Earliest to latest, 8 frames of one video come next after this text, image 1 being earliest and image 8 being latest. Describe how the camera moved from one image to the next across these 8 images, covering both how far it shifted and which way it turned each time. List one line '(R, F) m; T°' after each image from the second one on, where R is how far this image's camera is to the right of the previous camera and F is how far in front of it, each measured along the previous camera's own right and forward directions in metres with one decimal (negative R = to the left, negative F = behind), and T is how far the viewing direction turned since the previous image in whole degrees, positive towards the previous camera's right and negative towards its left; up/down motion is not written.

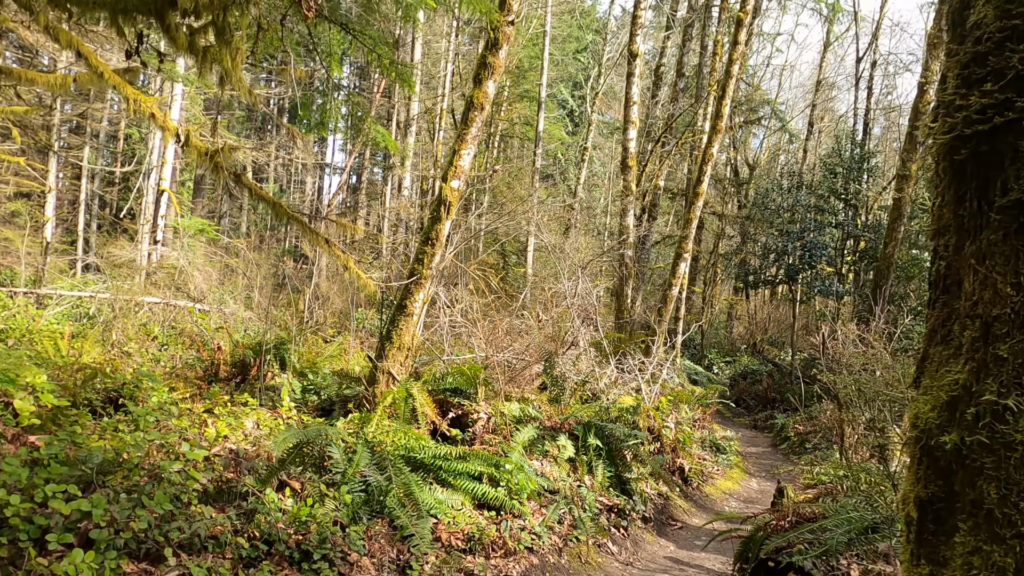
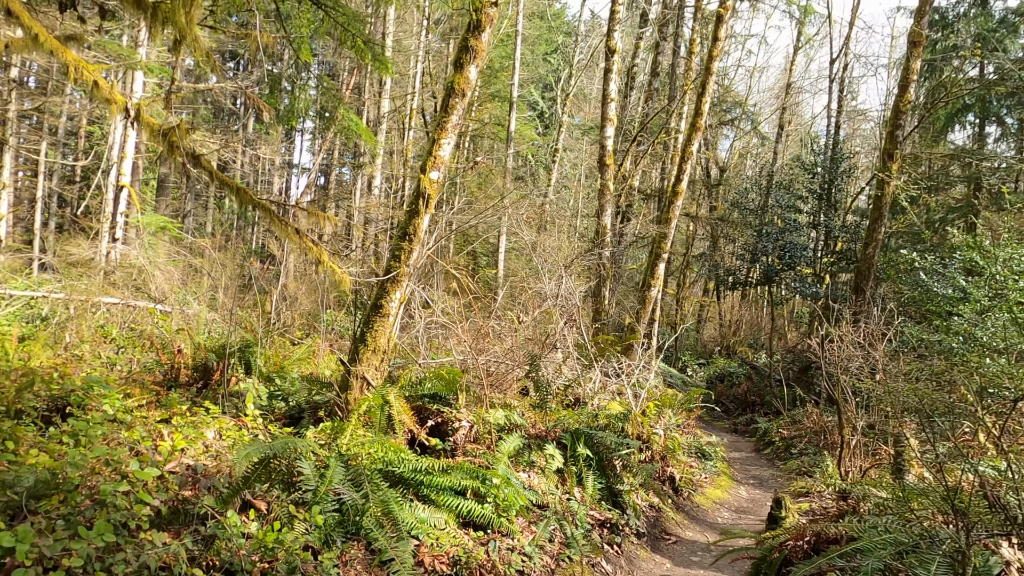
(-0.1, +0.3) m; +3°
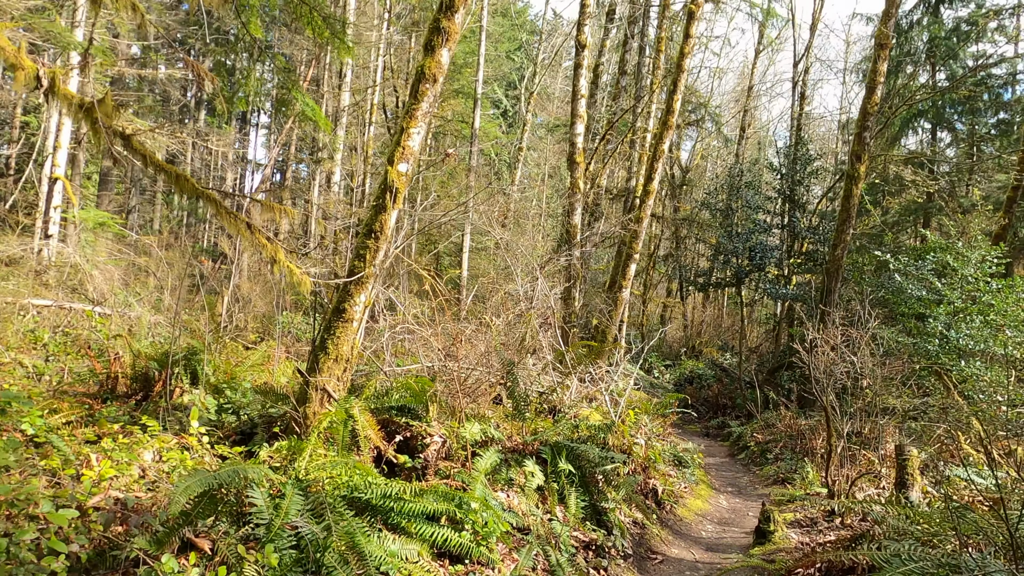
(-0.1, +0.4) m; +3°
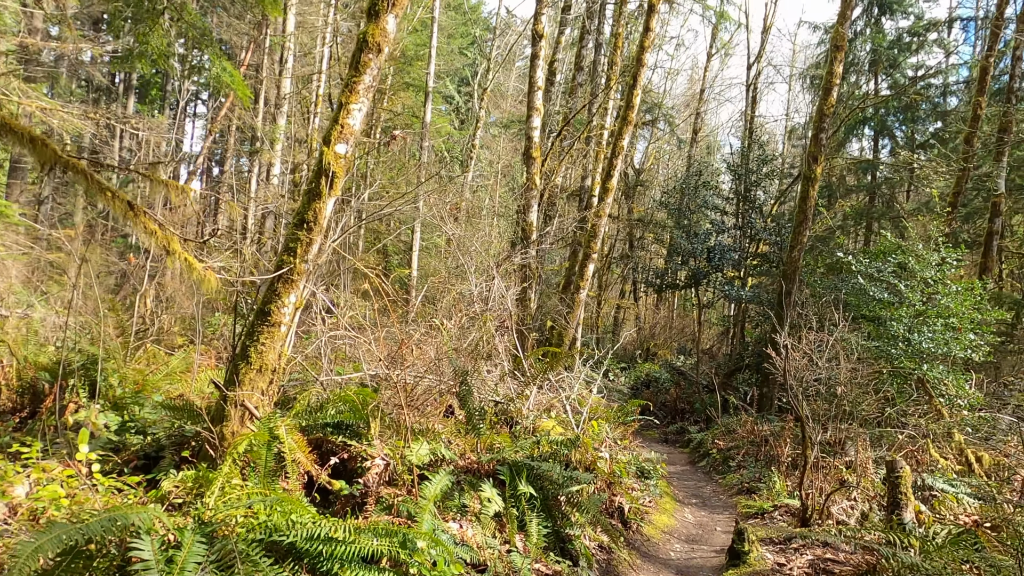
(0.0, +0.5) m; +4°
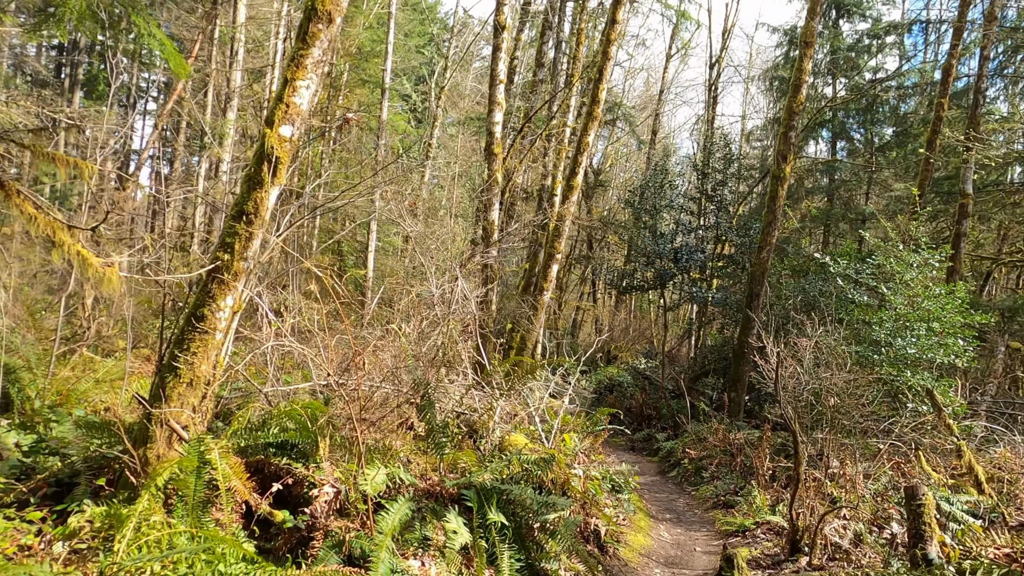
(-0.1, +0.5) m; +4°
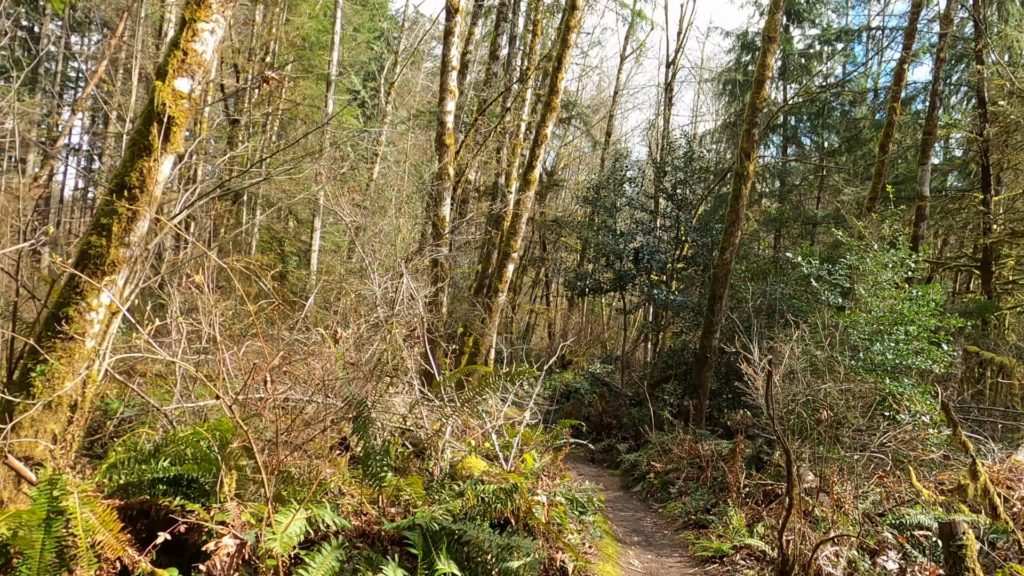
(0.0, +0.7) m; +4°
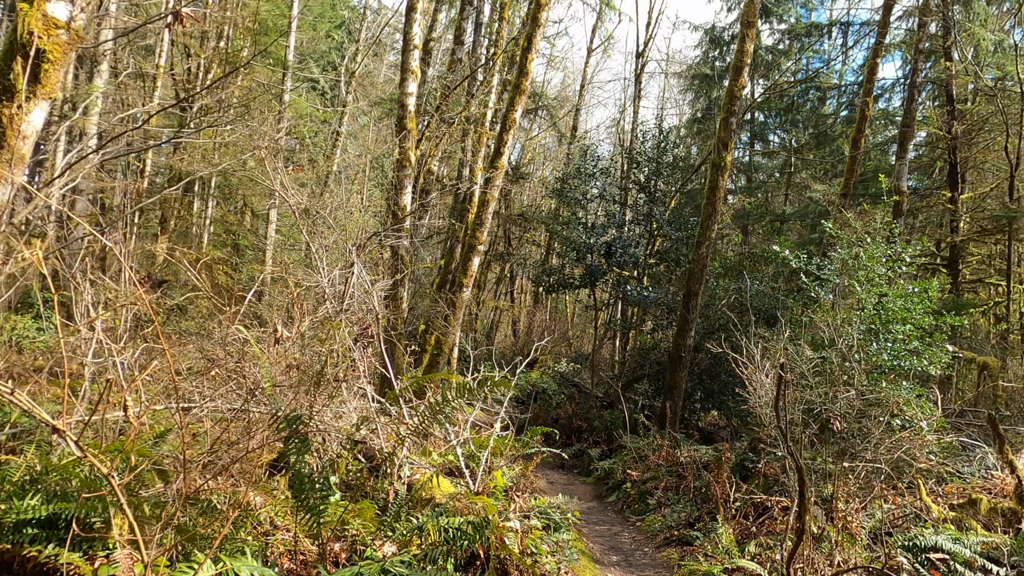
(0.0, +0.6) m; +3°
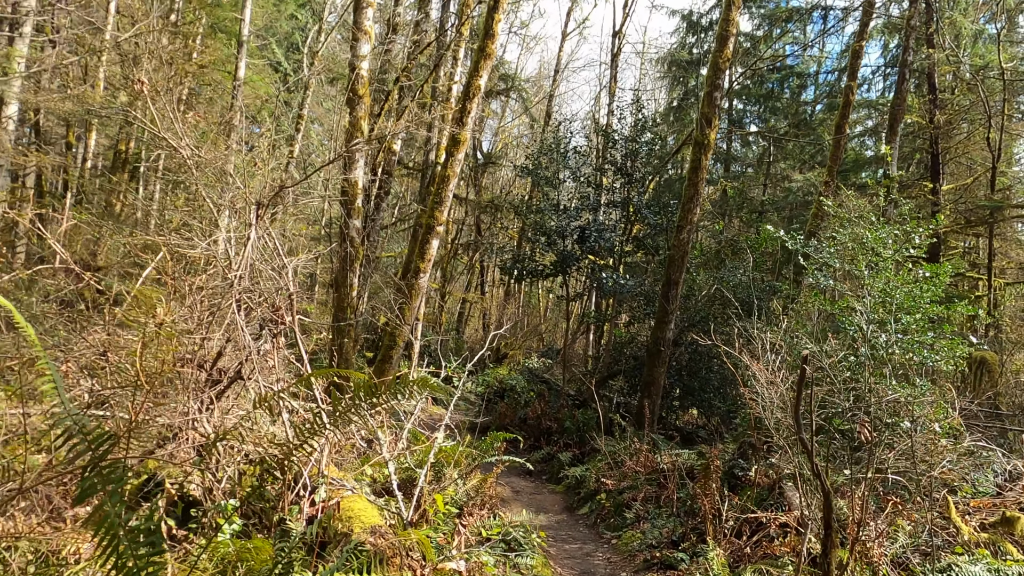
(+0.1, +0.8) m; +2°
